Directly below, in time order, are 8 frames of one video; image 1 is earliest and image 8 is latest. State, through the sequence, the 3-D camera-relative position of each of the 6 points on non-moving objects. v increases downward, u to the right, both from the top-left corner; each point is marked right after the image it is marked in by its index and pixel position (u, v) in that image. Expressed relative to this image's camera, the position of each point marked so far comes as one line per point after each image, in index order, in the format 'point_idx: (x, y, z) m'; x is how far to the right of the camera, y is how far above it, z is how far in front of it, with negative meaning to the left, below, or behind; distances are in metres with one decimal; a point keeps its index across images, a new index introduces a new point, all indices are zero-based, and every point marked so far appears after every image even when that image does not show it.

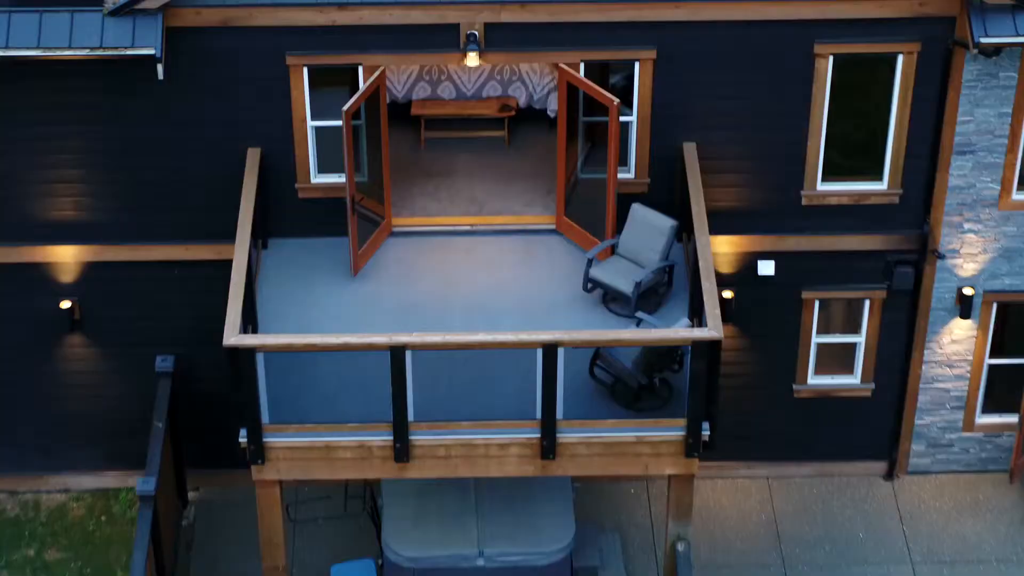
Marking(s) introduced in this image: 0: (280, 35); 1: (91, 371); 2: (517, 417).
0: (-1.4, +1.5, +13.3) m
1: (-2.8, -0.6, +14.7) m
2: (0.0, -0.7, +12.8) m
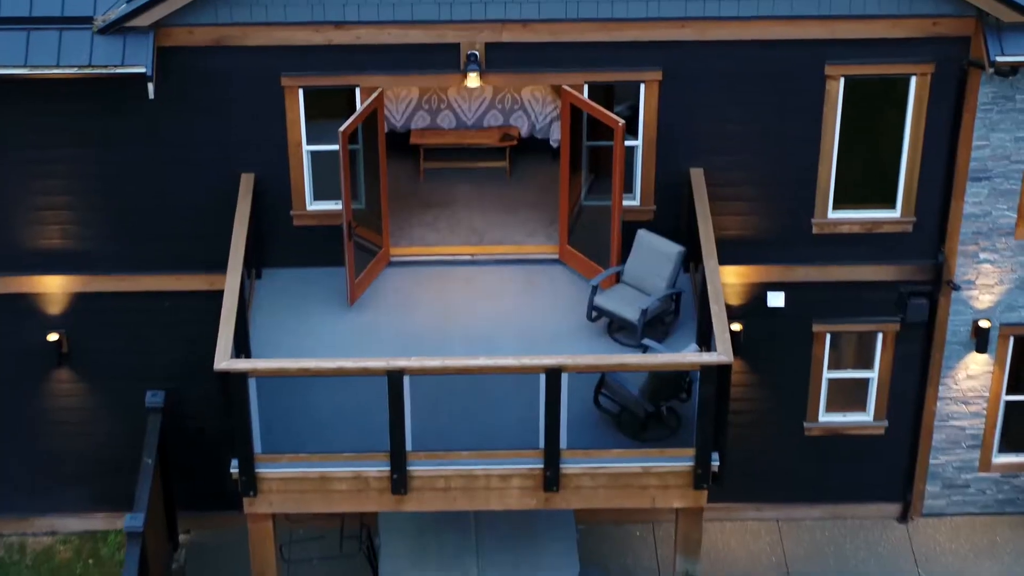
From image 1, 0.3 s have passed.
0: (-1.4, +1.4, +12.9) m
1: (-2.8, -0.8, +14.2) m
2: (0.0, -0.9, +12.3) m
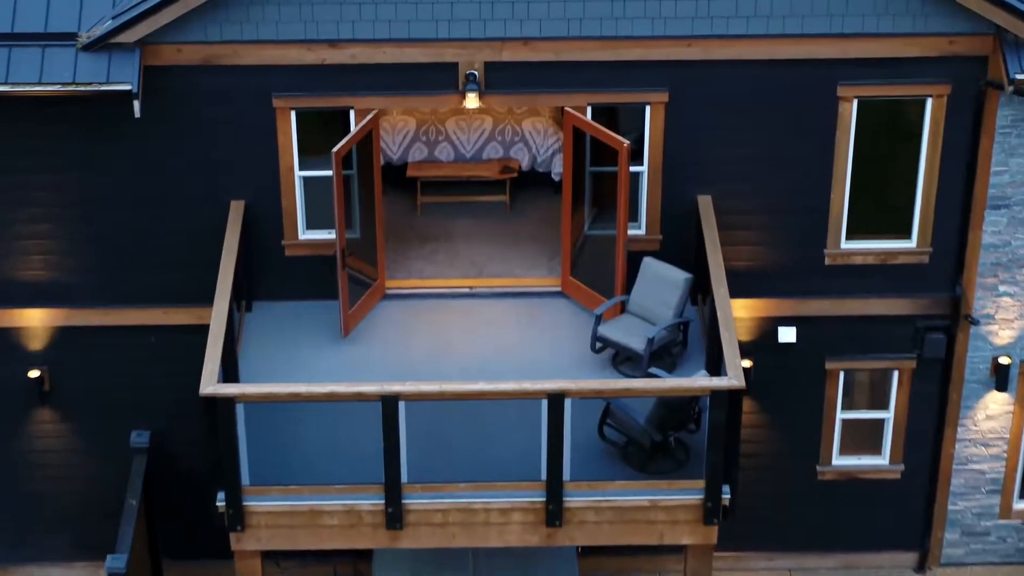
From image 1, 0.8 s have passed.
0: (-1.4, +1.2, +12.4) m
1: (-2.8, -1.0, +13.7) m
2: (0.0, -1.0, +11.7) m
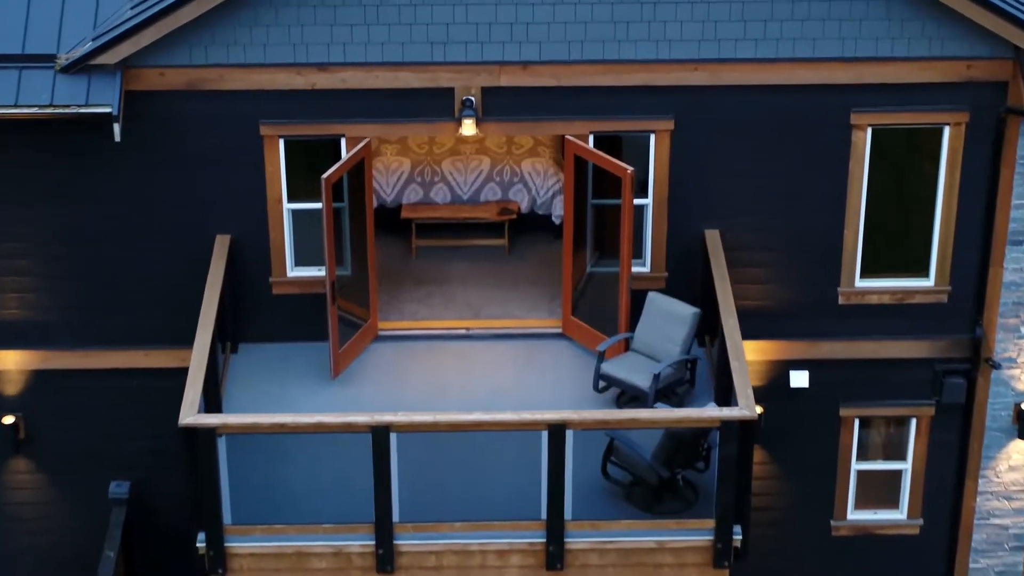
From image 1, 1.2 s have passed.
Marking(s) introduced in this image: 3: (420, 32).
0: (-1.4, +1.0, +11.9) m
1: (-2.8, -1.3, +13.0) m
2: (0.0, -1.2, +11.0) m
3: (-0.5, +1.4, +11.7) m
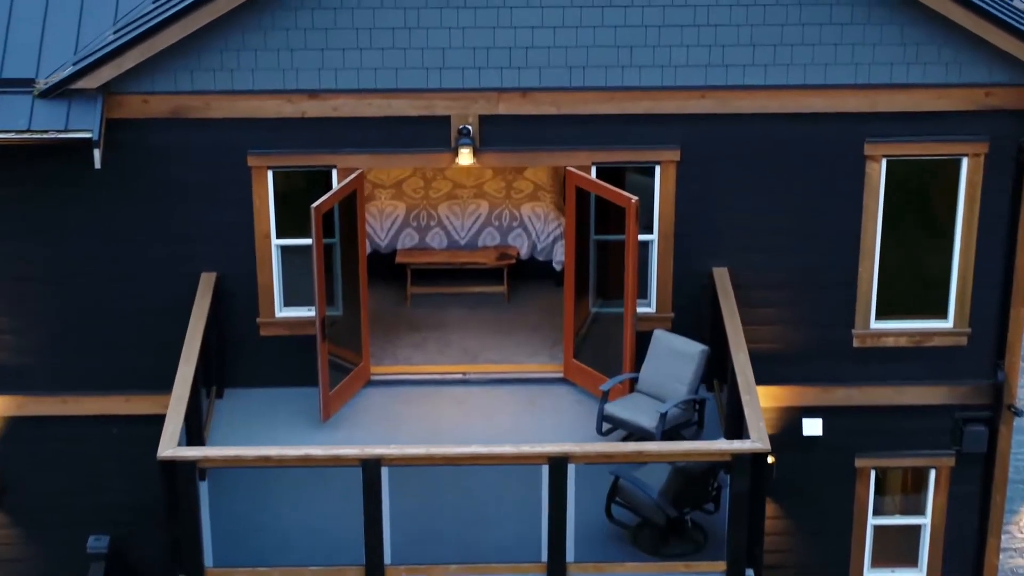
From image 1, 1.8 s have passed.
0: (-1.4, +0.8, +11.4) m
1: (-2.8, -1.5, +12.4) m
2: (0.0, -1.3, +10.4) m
3: (-0.5, +1.2, +11.2) m
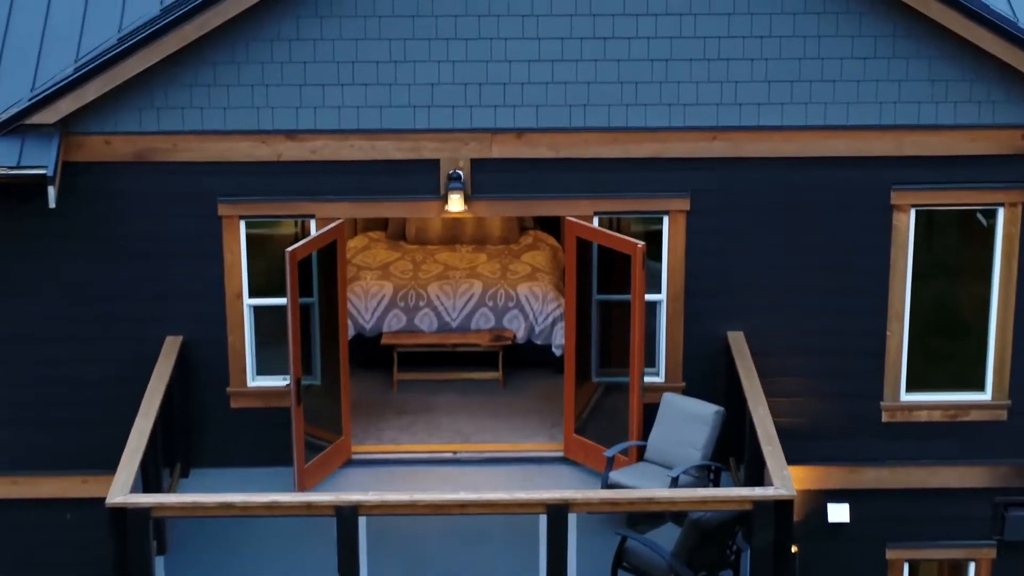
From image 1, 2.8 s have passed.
0: (-1.4, +0.5, +10.4) m
1: (-2.9, -1.9, +11.1) m
2: (0.0, -1.5, +9.2) m
3: (-0.5, +0.9, +10.3) m
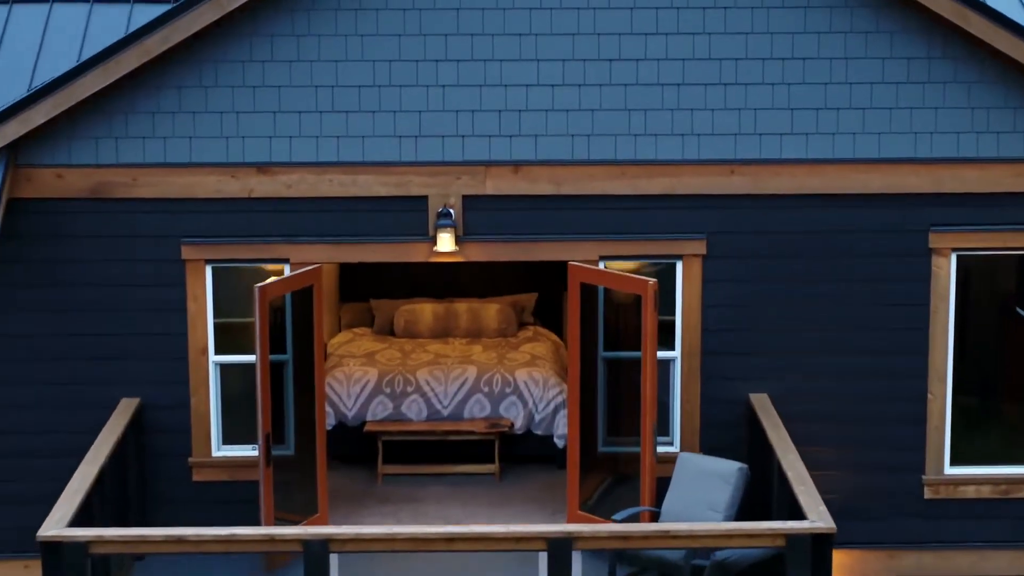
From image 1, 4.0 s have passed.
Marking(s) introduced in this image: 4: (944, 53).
0: (-1.4, +0.3, +9.4) m
1: (-2.9, -2.2, +9.8) m
2: (0.0, -1.5, +7.9) m
3: (-0.5, +0.7, +9.3) m
4: (+1.8, +1.0, +9.3) m
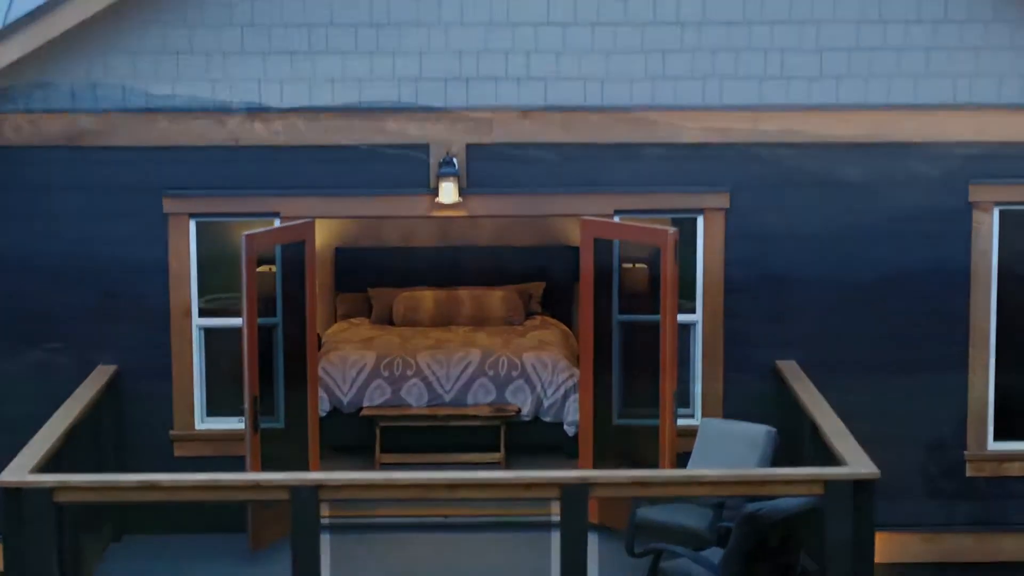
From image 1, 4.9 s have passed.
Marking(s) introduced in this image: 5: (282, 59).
0: (-1.4, +0.5, +8.7) m
1: (-2.8, -2.0, +9.0) m
2: (0.0, -1.3, +7.2) m
3: (-0.5, +0.9, +8.6) m
4: (+1.9, +1.2, +8.6) m
5: (-0.9, +0.9, +8.6) m
